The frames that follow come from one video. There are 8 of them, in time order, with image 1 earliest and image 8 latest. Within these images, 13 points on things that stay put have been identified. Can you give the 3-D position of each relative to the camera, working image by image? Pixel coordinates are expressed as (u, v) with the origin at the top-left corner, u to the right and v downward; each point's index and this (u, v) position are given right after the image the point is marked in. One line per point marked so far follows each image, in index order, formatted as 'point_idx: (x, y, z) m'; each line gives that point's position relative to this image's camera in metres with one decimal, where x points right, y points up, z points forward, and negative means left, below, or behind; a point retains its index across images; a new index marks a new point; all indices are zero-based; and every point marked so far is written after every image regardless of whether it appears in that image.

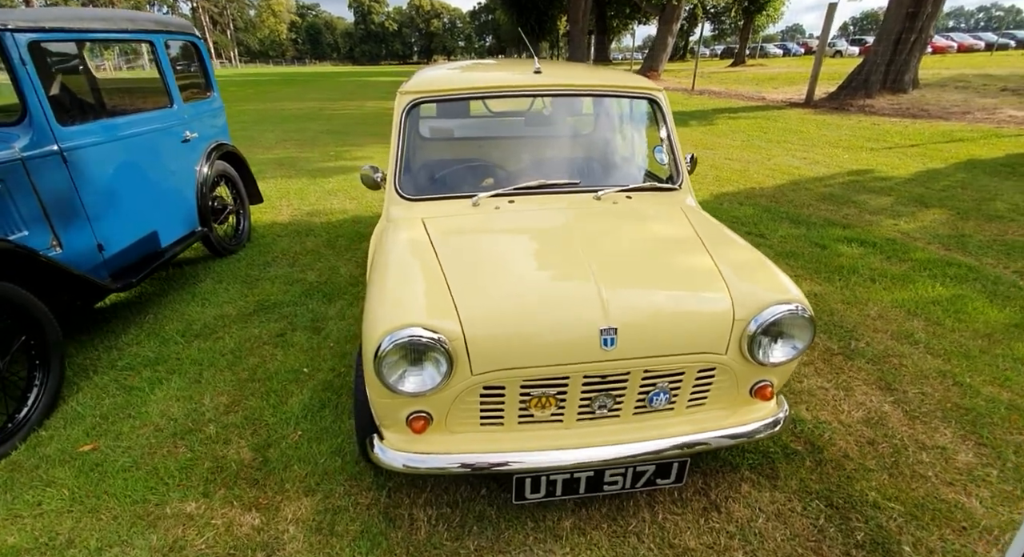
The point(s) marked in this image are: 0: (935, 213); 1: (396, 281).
0: (+4.7, +0.8, +5.5) m
1: (-0.4, 0.0, +2.0) m
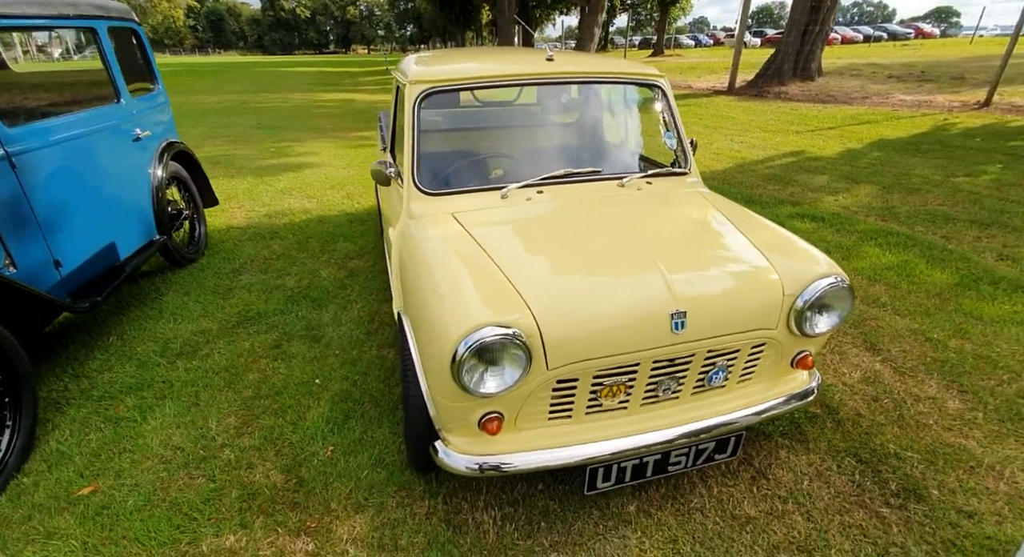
0: (+4.4, +1.1, +6.1) m
1: (-0.2, 0.0, +1.9) m
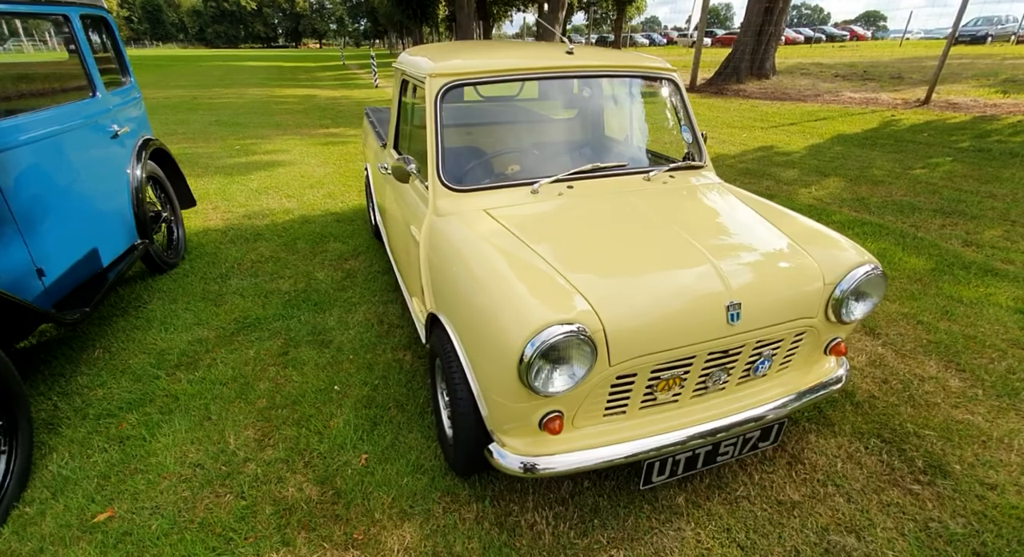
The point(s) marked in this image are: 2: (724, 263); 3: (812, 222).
0: (+4.2, +1.3, +6.4) m
1: (-0.1, 0.0, +1.8) m
2: (+0.9, +0.1, +1.9) m
3: (+1.5, +0.3, +2.3) m
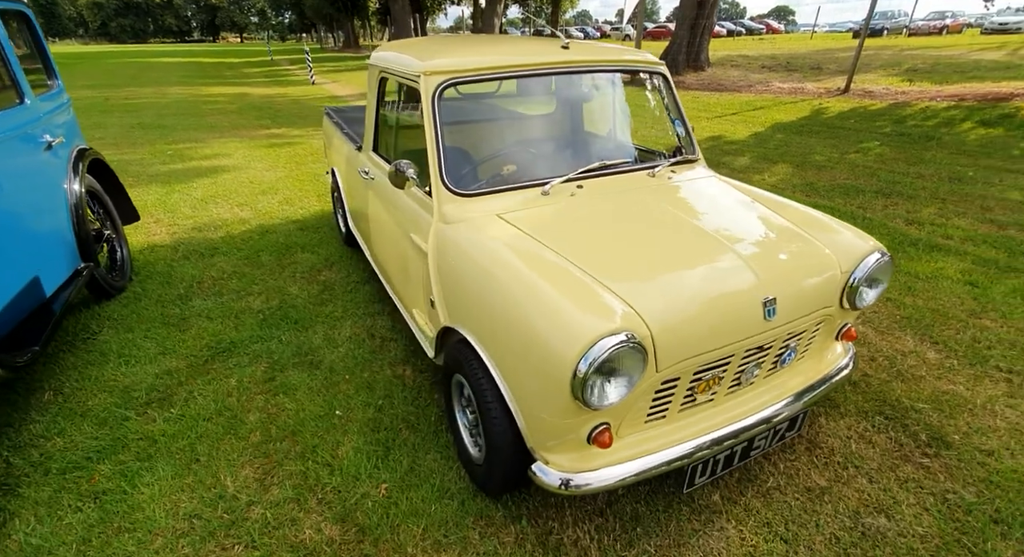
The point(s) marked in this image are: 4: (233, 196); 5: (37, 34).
0: (+3.7, +1.5, +6.7) m
1: (+0.1, 0.0, +1.7) m
2: (+0.9, +0.1, +1.9) m
3: (+1.5, +0.3, +2.4) m
4: (-3.0, +0.9, +5.4) m
5: (-3.0, +1.6, +3.1) m
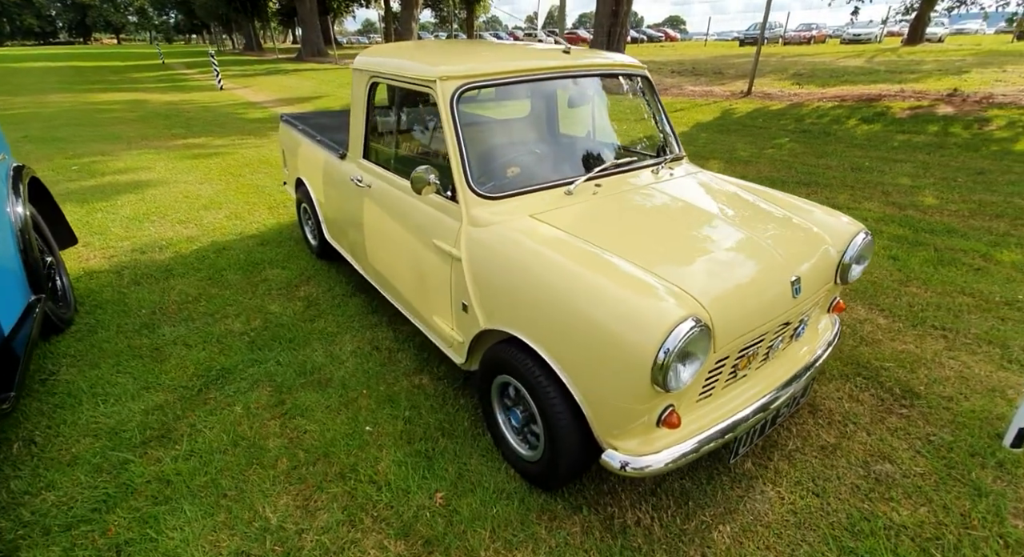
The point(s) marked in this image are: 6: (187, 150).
0: (+3.0, +1.7, +7.3) m
1: (+0.3, 0.0, +1.8) m
2: (+1.1, +0.1, +2.1) m
3: (+1.5, +0.4, +2.7) m
4: (-3.4, +0.7, +4.9) m
5: (-3.1, +1.3, +2.7) m
6: (-5.0, +2.0, +7.6) m
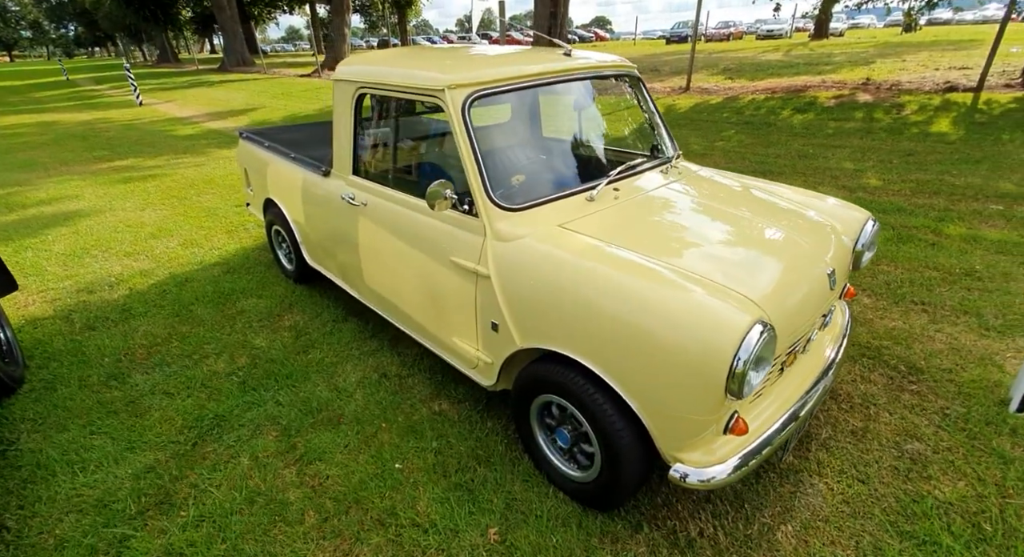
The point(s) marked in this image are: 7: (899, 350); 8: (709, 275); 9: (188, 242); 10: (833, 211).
0: (+2.4, +1.8, +7.4) m
1: (+0.4, 0.0, +1.7) m
2: (+1.2, +0.2, +2.1) m
3: (+1.6, +0.5, +2.8) m
4: (-3.6, +0.3, +4.4) m
5: (-3.1, +1.0, +2.3) m
6: (-5.6, +1.5, +6.9) m
7: (+2.2, -0.4, +2.8) m
8: (+0.7, 0.0, +1.8) m
9: (-3.0, +0.3, +4.5) m
10: (+1.6, +0.3, +2.5) m
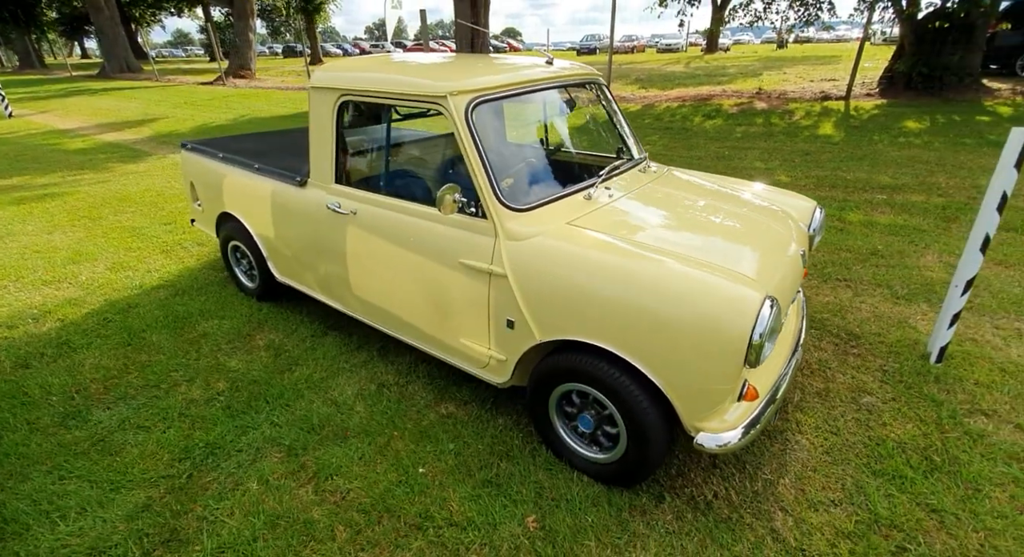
0: (+1.4, +1.9, +7.9) m
1: (+0.5, 0.0, +1.9) m
2: (+1.2, +0.3, +2.4) m
3: (+1.5, +0.6, +3.1) m
4: (-3.9, +0.1, +3.9) m
5: (-3.1, +0.9, +1.9) m
6: (-6.3, +1.1, +6.1) m
7: (+2.2, -0.3, +3.3) m
8: (+0.8, +0.1, +2.0) m
9: (-3.3, +0.1, +4.1) m
10: (+1.5, +0.4, +2.8) m
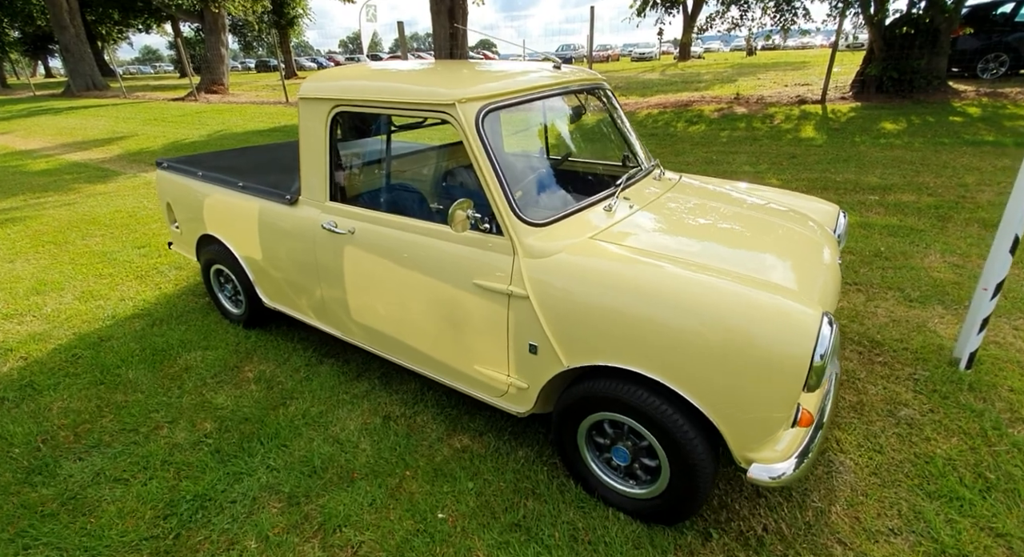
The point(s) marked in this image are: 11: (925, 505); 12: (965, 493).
0: (+1.3, +1.7, +7.8) m
1: (+0.6, 0.0, +1.7) m
2: (+1.3, +0.2, +2.3) m
3: (+1.5, +0.5, +3.0) m
4: (-3.9, -0.2, +3.6) m
5: (-3.0, +0.7, +1.6) m
6: (-6.4, +0.7, +5.7) m
7: (+2.2, -0.3, +3.2) m
8: (+0.9, 0.0, +1.8) m
9: (-3.3, -0.1, +3.8) m
10: (+1.6, +0.4, +2.7) m
11: (+1.6, -0.9, +1.9) m
12: (+1.8, -0.9, +2.0) m
